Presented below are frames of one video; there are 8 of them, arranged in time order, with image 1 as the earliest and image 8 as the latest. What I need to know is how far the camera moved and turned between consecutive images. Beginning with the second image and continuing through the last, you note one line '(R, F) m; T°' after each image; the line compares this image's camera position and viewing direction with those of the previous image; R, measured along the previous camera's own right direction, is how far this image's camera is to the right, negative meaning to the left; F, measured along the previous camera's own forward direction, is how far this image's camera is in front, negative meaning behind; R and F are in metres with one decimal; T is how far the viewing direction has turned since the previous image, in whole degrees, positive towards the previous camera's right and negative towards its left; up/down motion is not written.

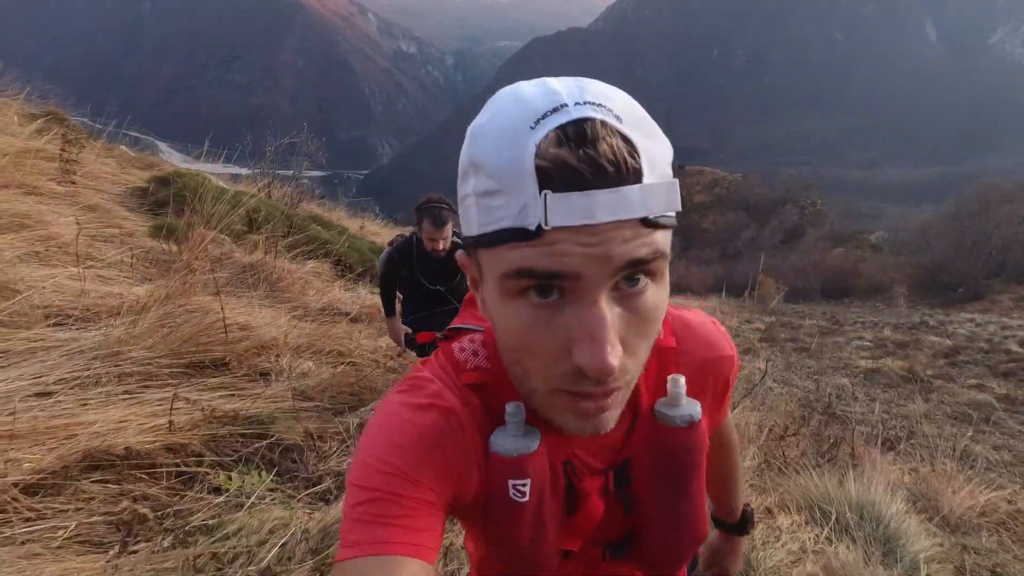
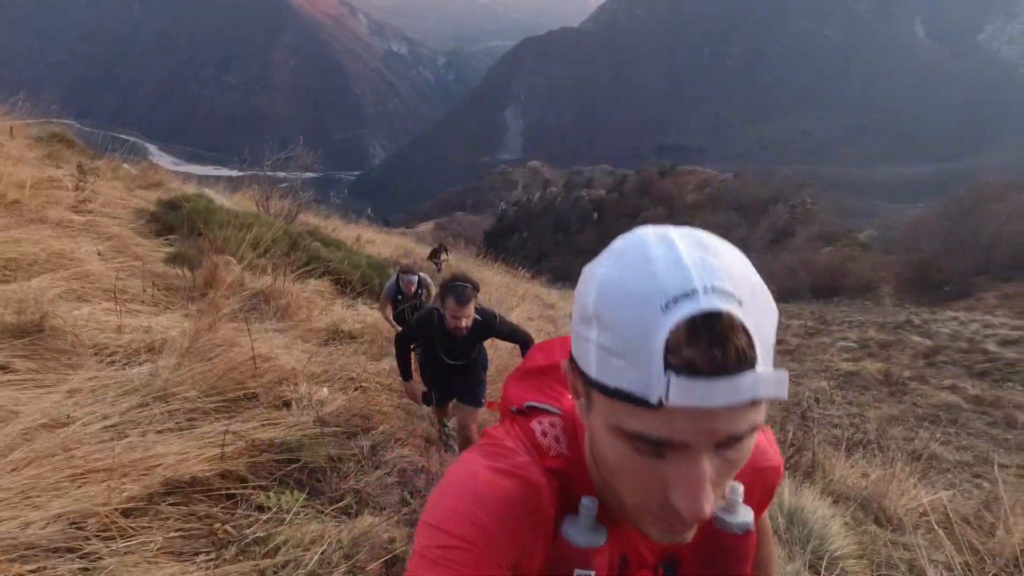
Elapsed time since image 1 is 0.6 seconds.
(0.0, -0.3) m; +1°
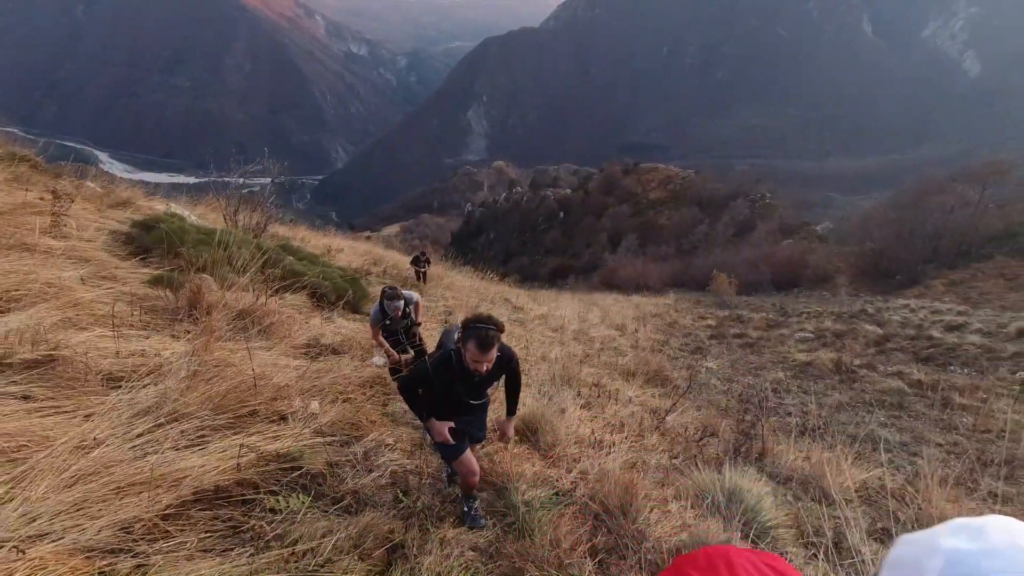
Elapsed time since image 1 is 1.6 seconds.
(0.0, -0.3) m; +3°
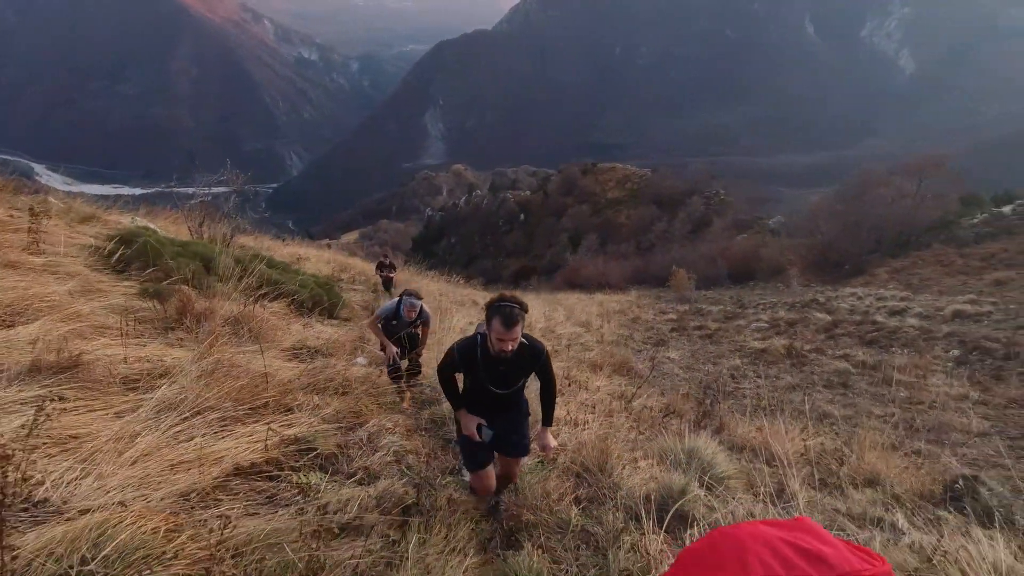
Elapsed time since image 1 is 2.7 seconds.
(-0.1, -0.3) m; +4°
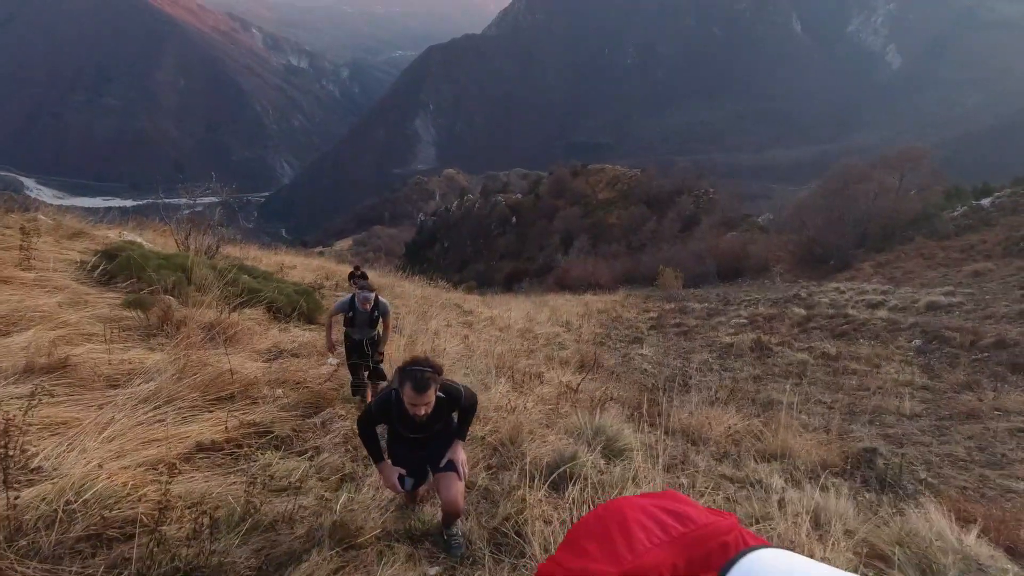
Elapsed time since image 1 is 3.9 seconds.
(+0.3, -0.4) m; 0°
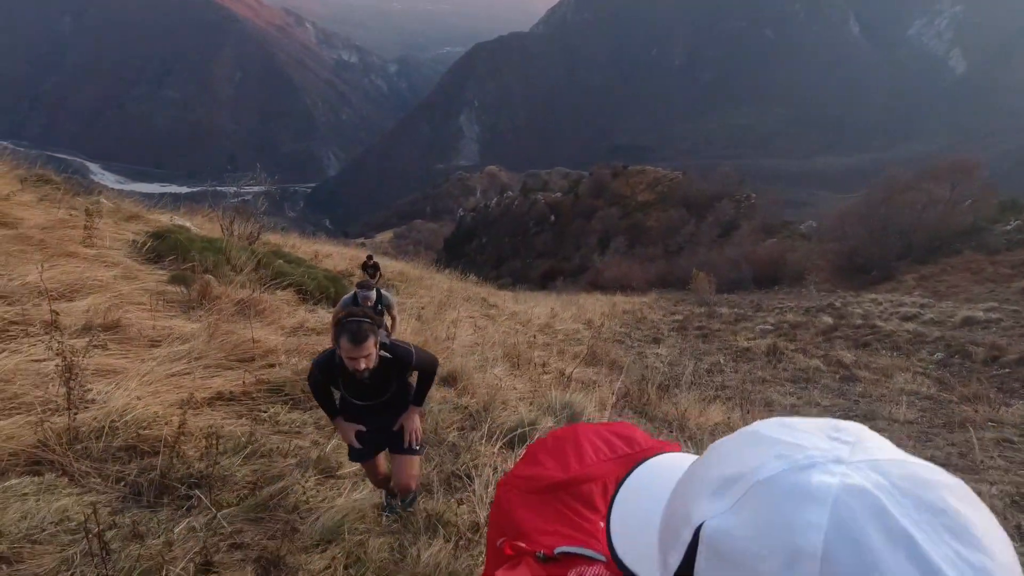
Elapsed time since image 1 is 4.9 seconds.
(+0.3, -0.4) m; -3°
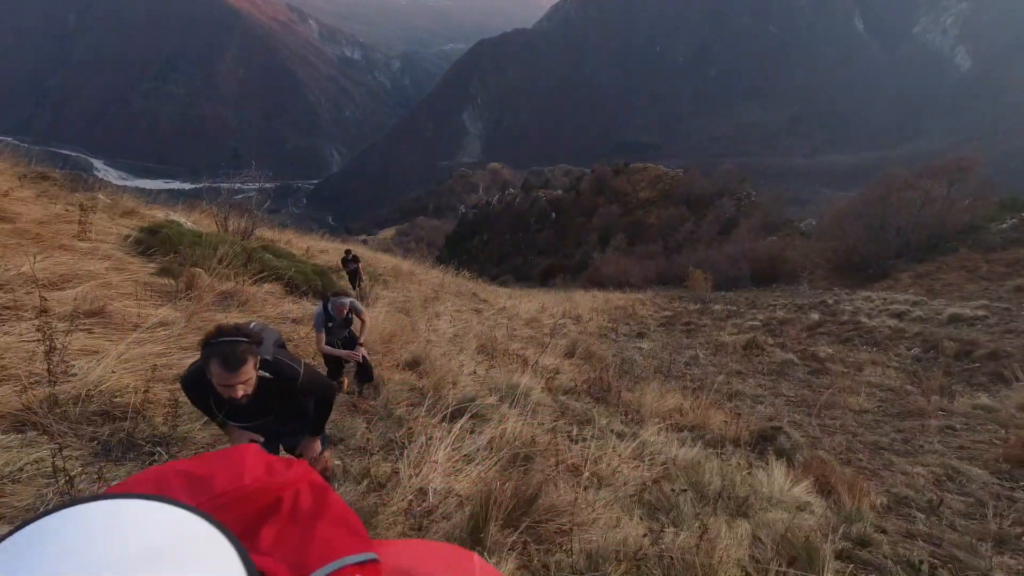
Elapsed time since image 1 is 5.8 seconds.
(+0.3, -0.3) m; 0°
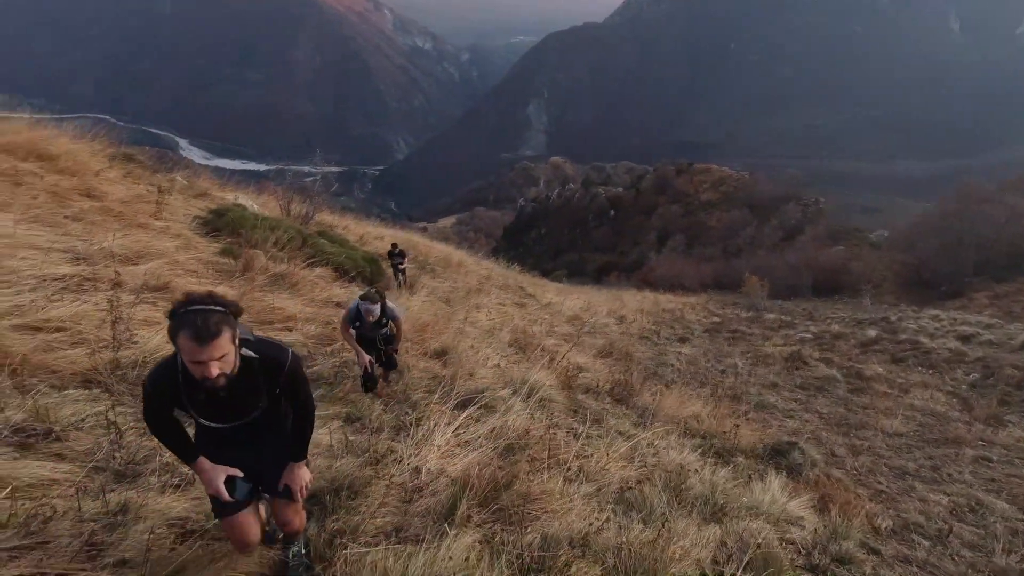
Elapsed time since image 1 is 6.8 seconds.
(+0.2, -0.2) m; -5°
